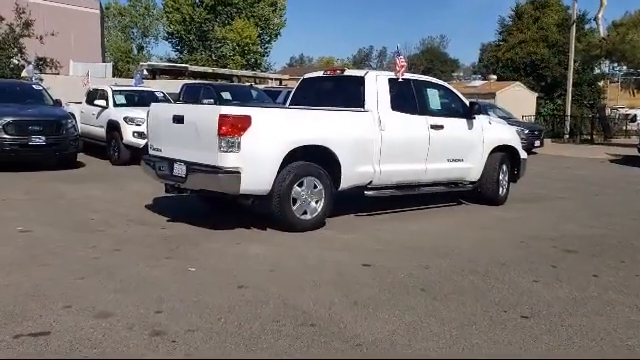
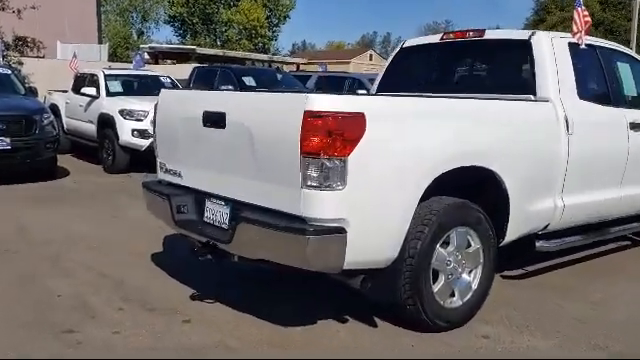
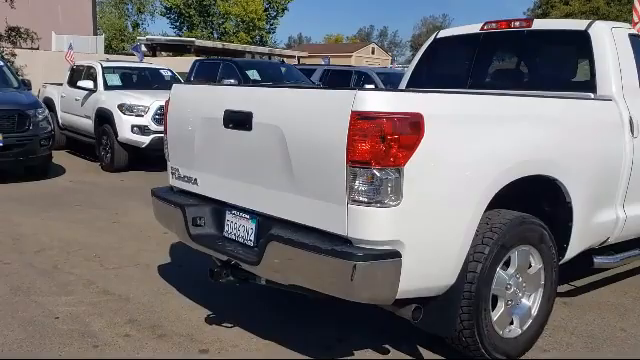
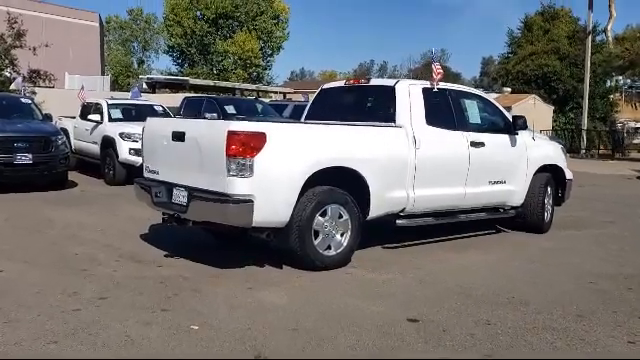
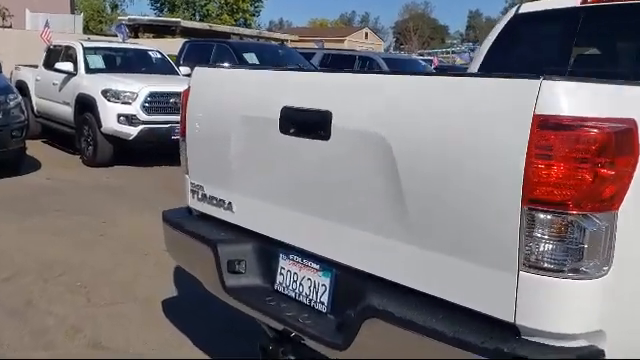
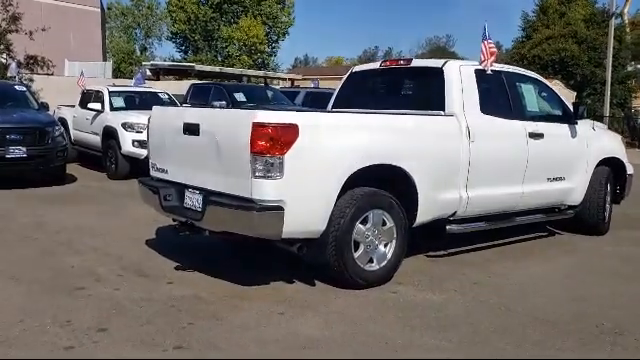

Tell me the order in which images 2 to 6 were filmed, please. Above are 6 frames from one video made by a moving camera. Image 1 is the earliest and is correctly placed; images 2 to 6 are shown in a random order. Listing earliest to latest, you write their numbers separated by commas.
4, 6, 2, 3, 5
